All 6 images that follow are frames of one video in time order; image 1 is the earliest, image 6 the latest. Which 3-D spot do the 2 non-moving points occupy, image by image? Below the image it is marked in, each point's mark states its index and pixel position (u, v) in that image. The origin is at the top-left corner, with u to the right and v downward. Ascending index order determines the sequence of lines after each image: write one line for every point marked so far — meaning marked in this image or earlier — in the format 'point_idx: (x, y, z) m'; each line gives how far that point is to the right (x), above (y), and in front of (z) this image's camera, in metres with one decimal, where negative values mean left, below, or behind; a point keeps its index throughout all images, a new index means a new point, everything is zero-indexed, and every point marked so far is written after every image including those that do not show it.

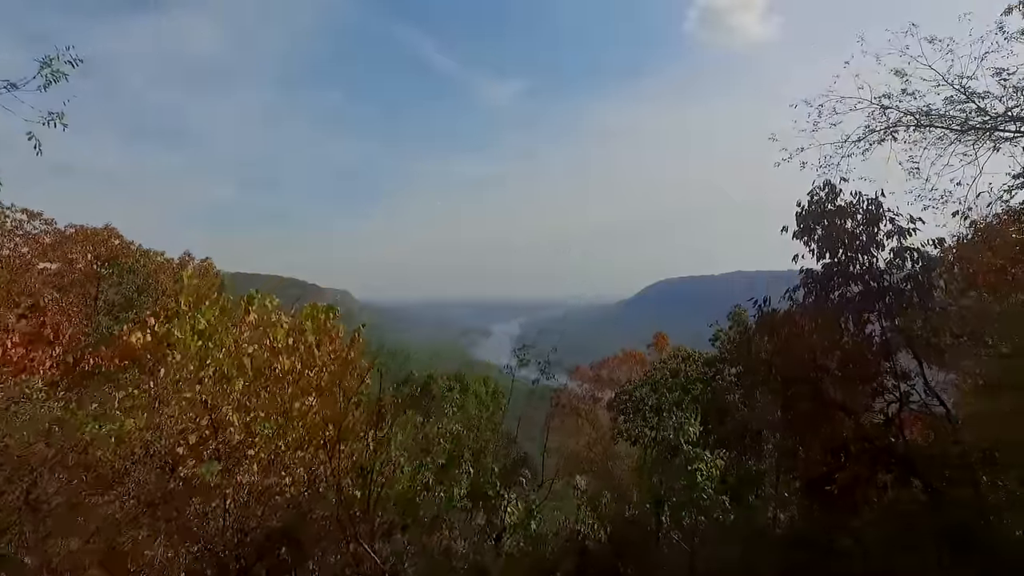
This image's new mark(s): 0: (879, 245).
0: (+3.2, +0.4, +5.0) m
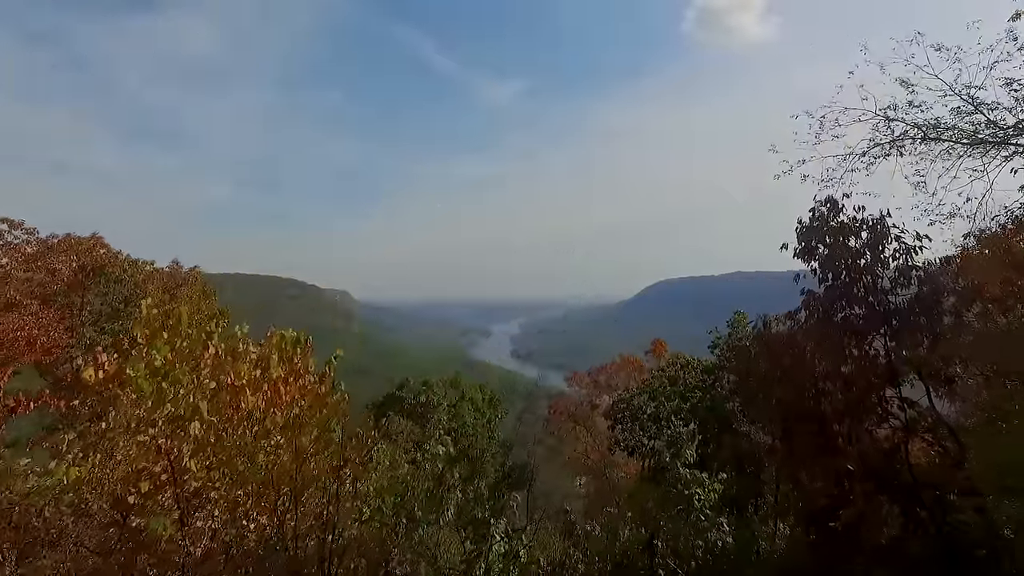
0: (+3.1, +0.2, +4.8) m
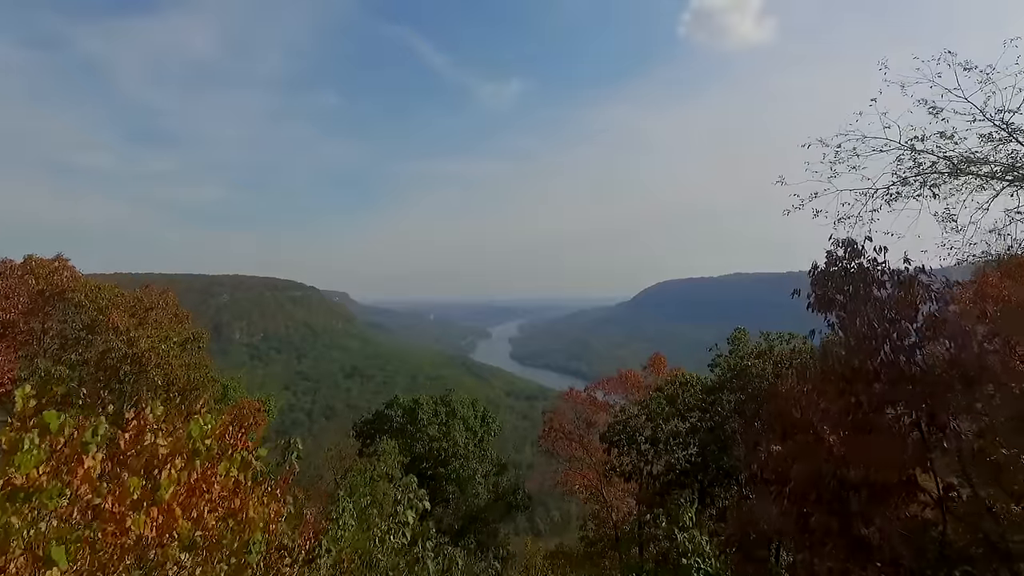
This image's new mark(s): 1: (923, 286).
0: (+2.9, -0.2, +4.2) m
1: (+3.0, 0.0, +4.2) m
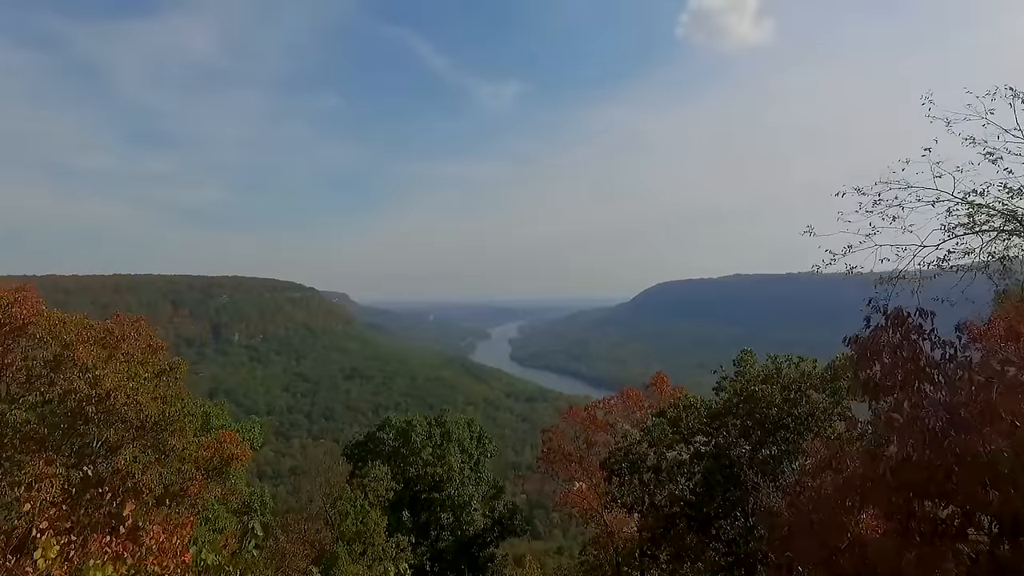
0: (+2.8, -0.7, +3.5) m
1: (+2.9, -0.5, +3.6) m
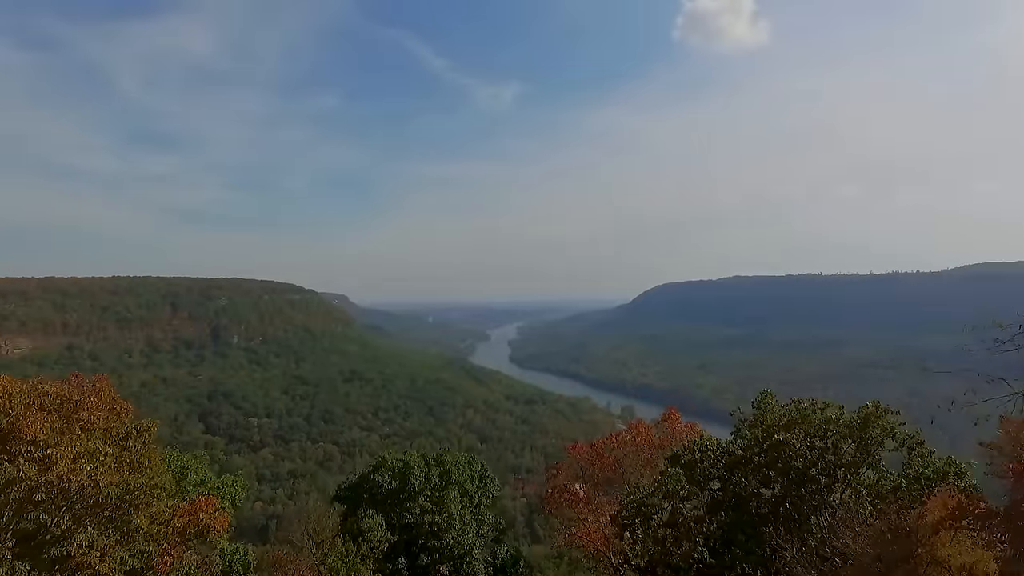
0: (+4.0, -0.5, +2.6) m
1: (+4.1, -0.3, +2.7) m
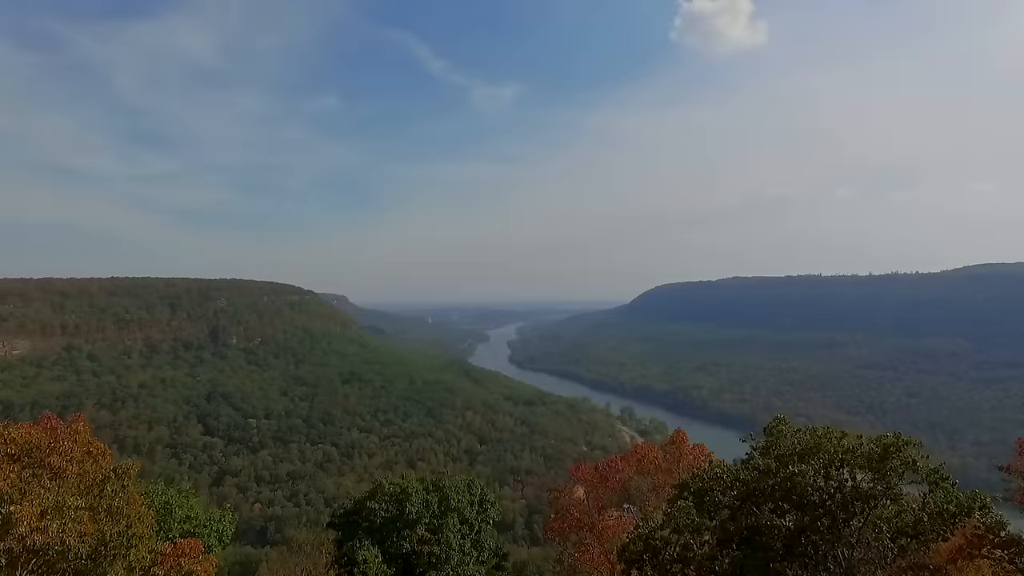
0: (+4.1, -1.2, +2.2) m
1: (+4.3, -1.0, +2.3) m
